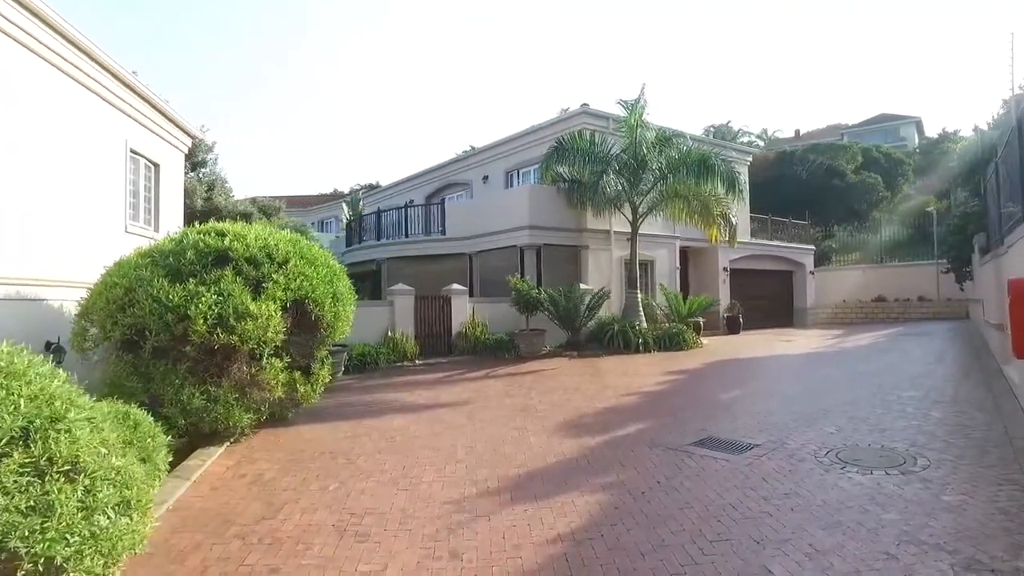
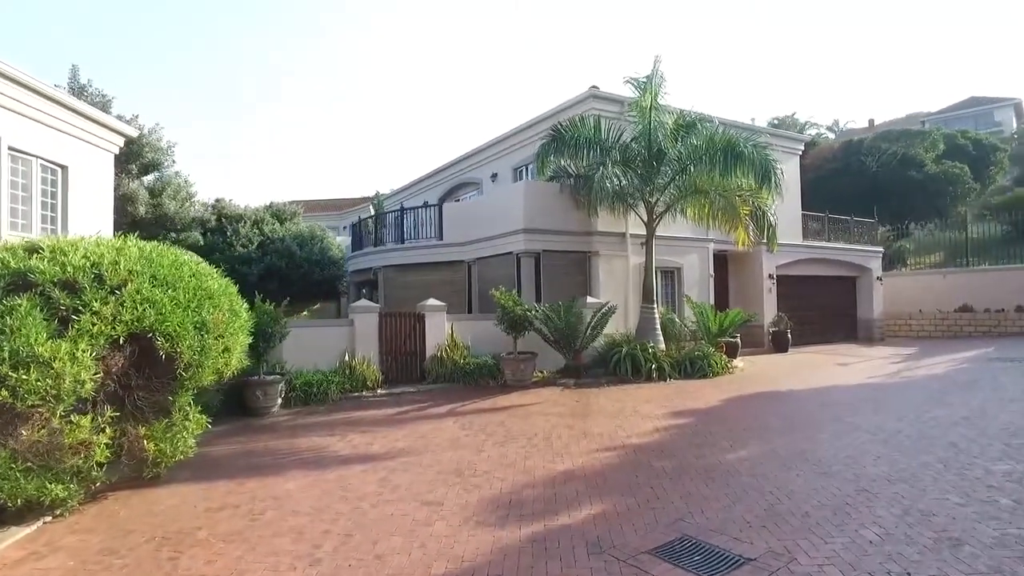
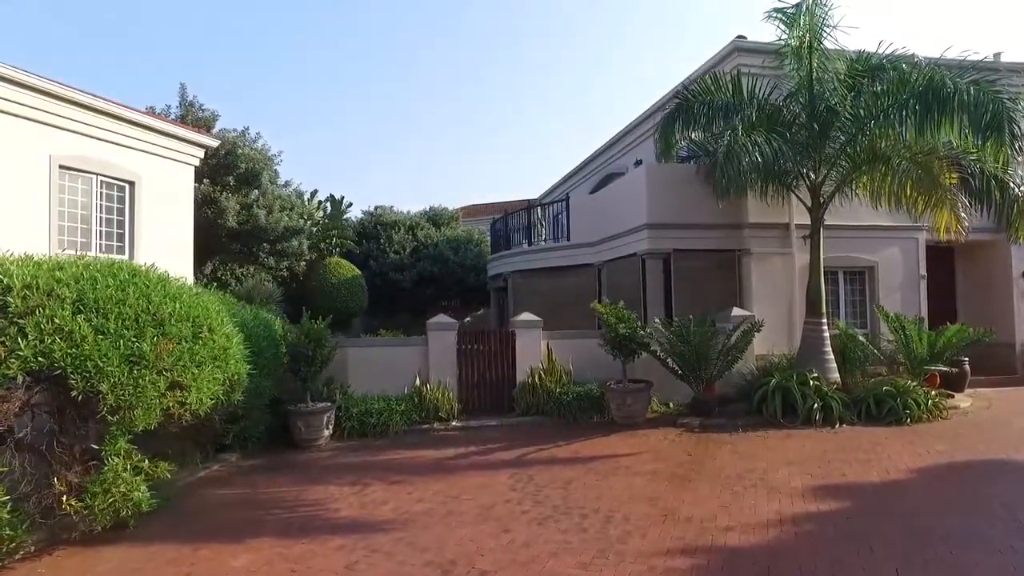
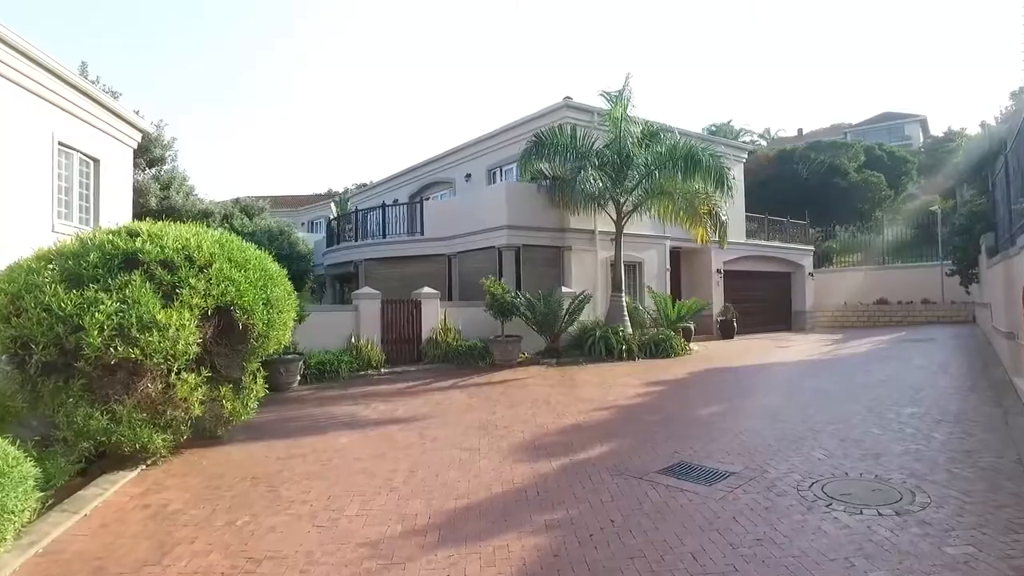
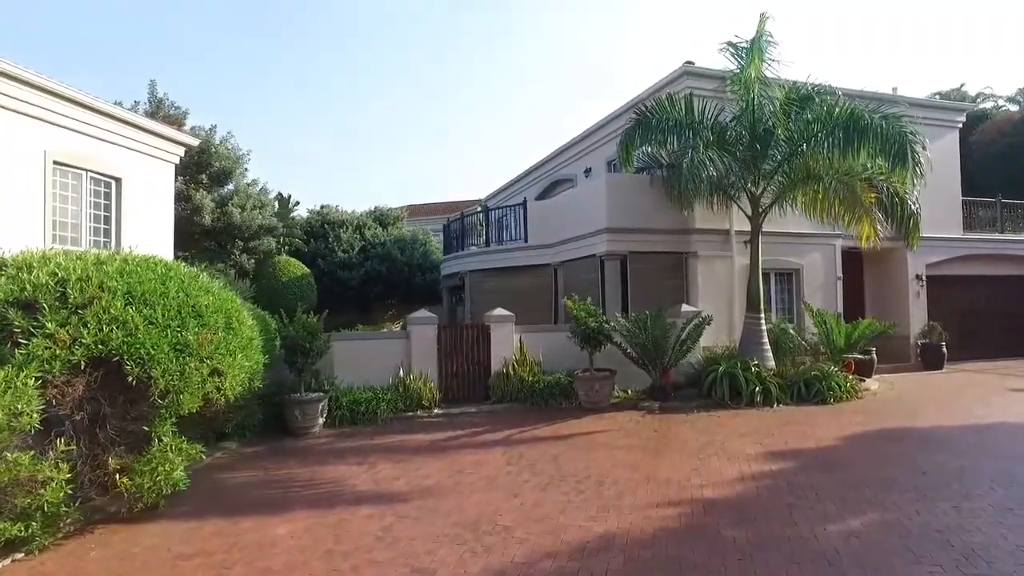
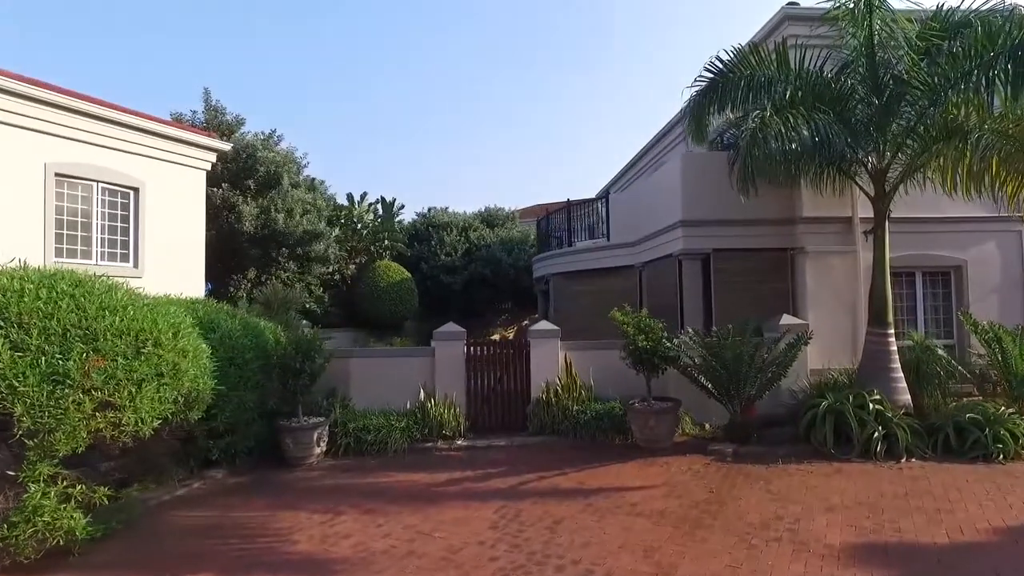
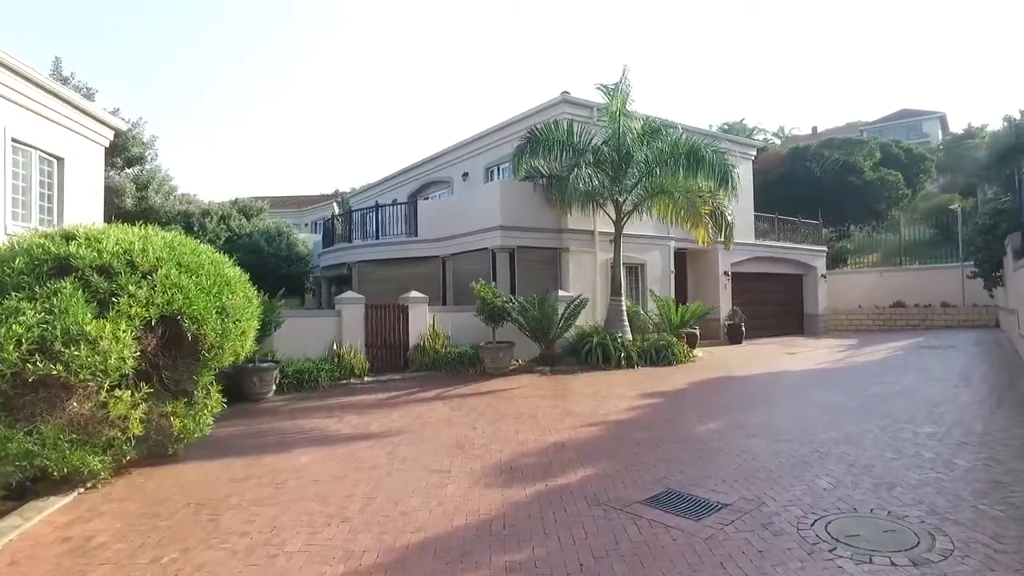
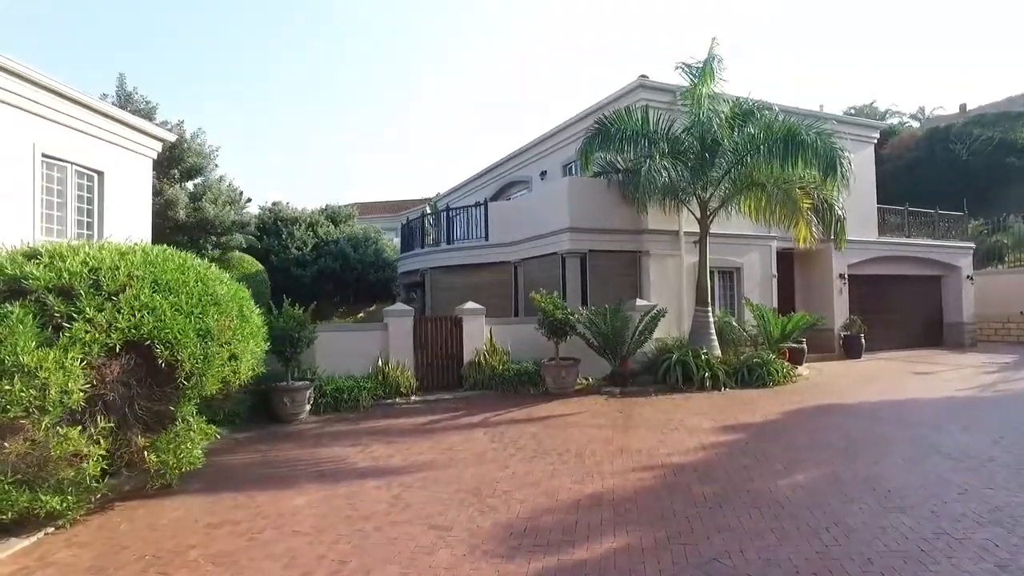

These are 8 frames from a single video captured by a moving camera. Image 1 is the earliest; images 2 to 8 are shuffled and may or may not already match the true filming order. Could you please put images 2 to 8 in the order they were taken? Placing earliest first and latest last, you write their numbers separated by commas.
4, 7, 2, 8, 5, 3, 6
